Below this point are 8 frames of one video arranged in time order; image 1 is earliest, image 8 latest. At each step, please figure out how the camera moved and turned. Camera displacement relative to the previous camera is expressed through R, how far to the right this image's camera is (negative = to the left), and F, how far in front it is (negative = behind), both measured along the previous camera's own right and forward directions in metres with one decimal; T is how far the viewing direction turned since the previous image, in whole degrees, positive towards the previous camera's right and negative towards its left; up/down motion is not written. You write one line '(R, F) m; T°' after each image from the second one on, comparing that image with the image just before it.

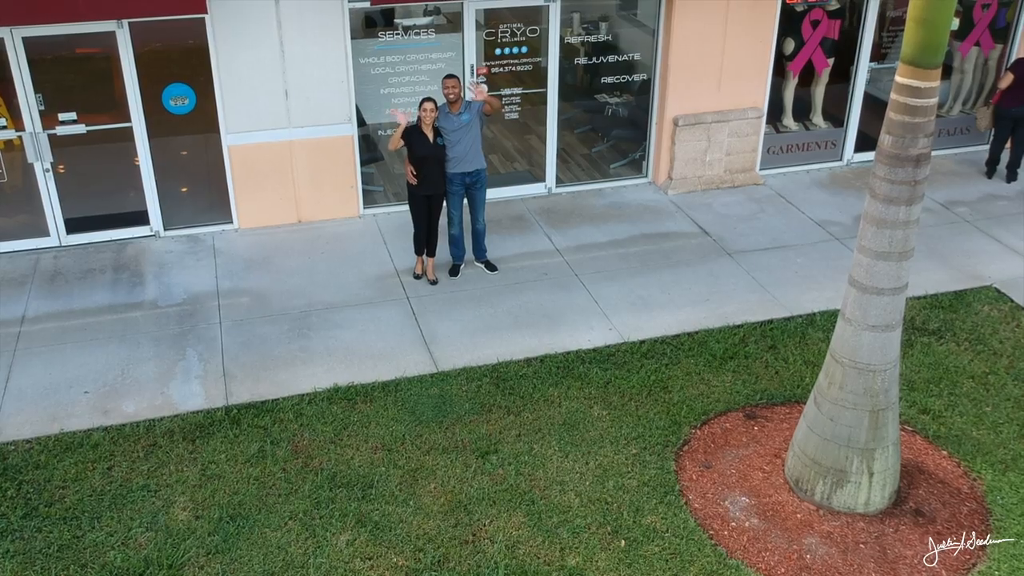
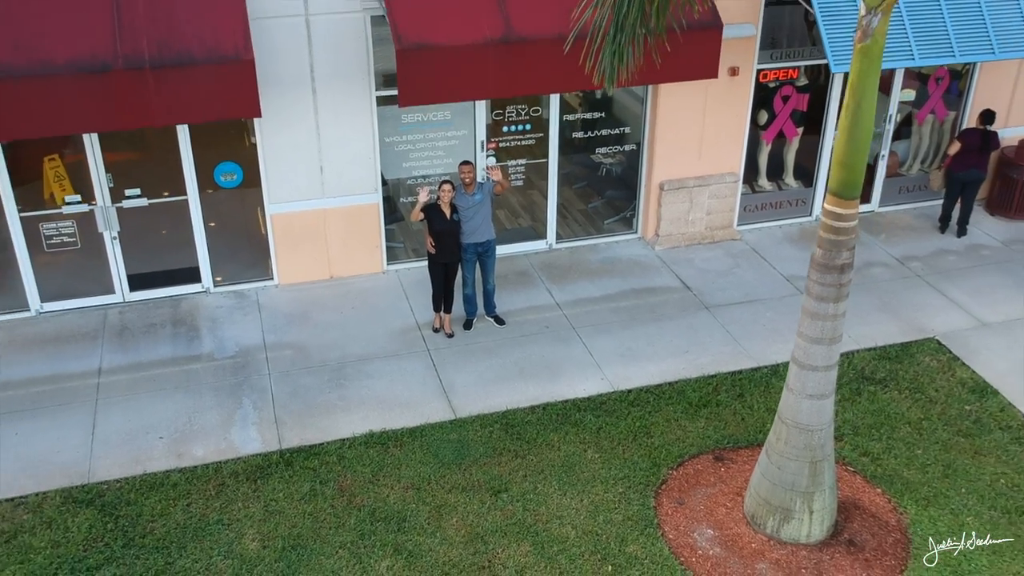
(-0.1, -1.2) m; 0°
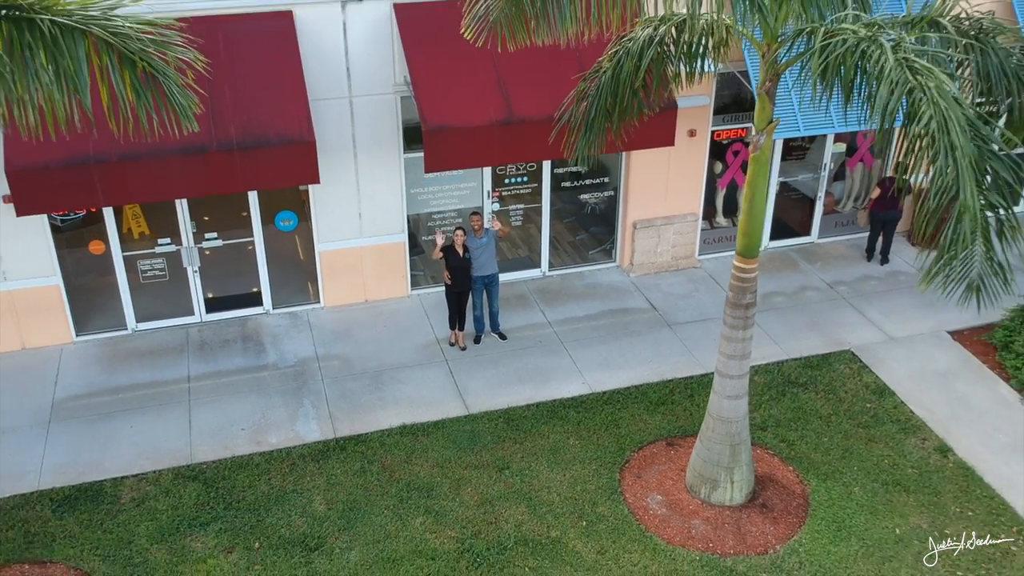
(0.0, -2.2) m; 0°
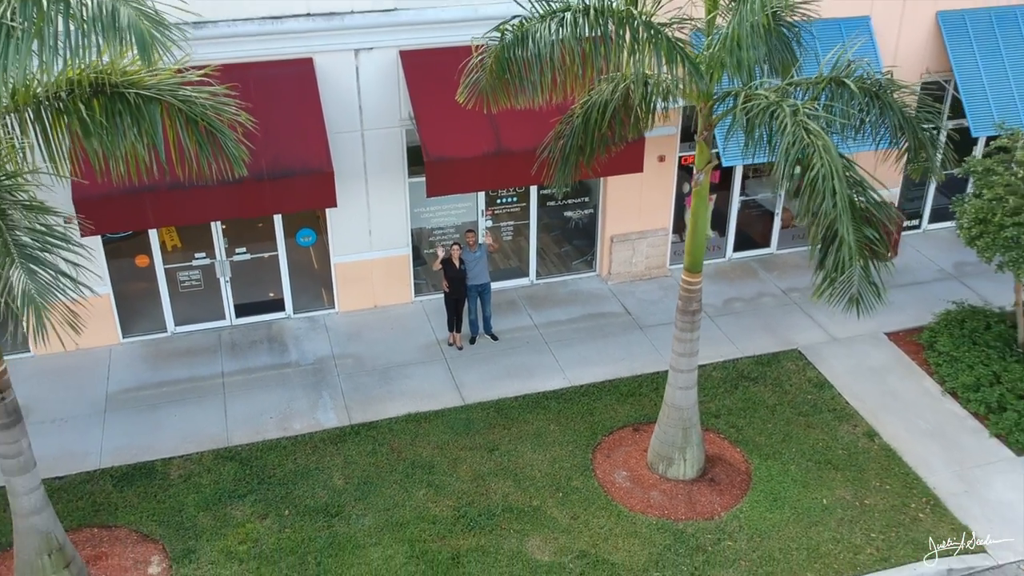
(+0.2, -1.6) m; 0°
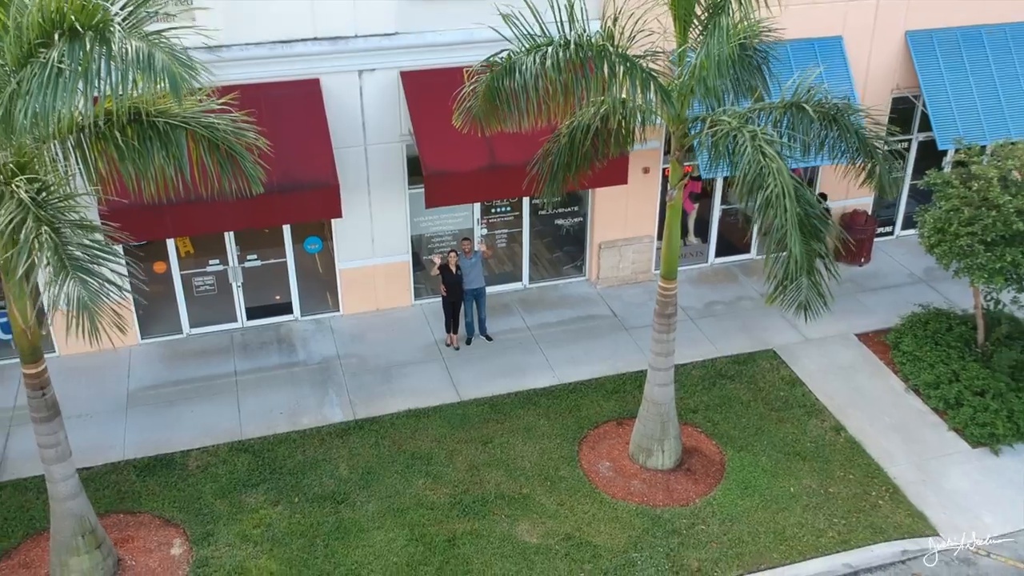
(+0.1, -0.9) m; 0°
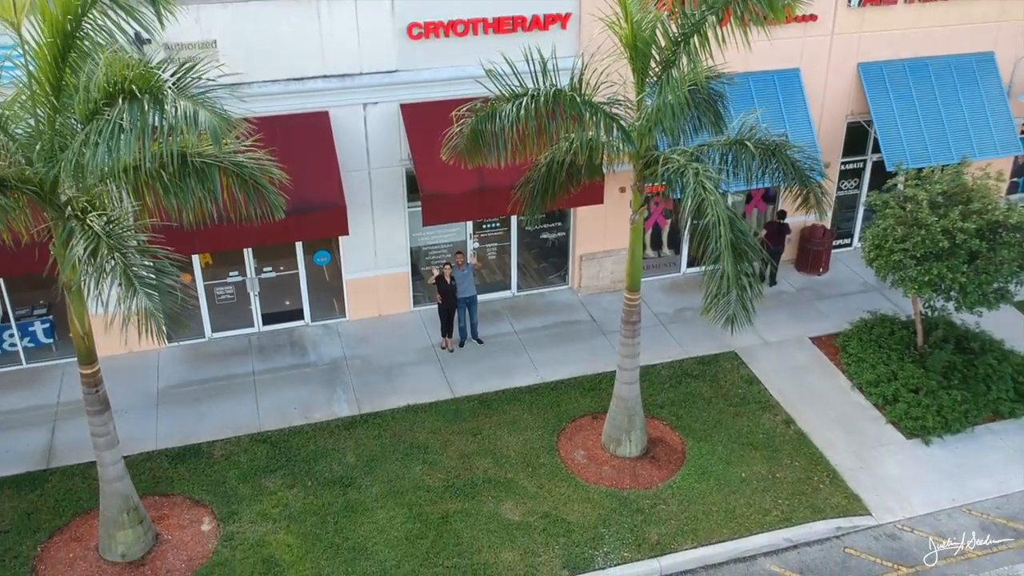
(+0.2, -1.5) m; 0°
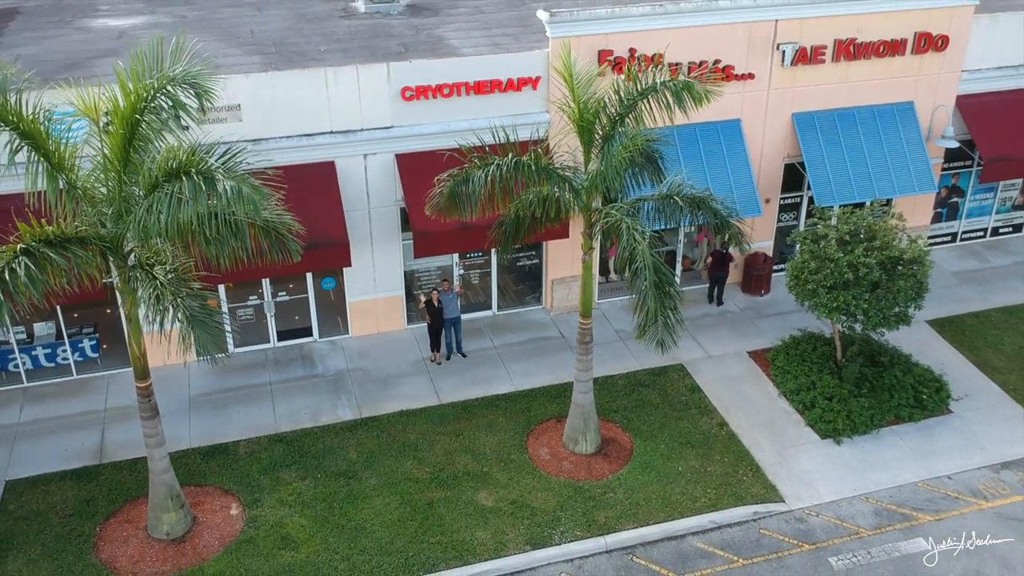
(+0.4, -2.5) m; 0°
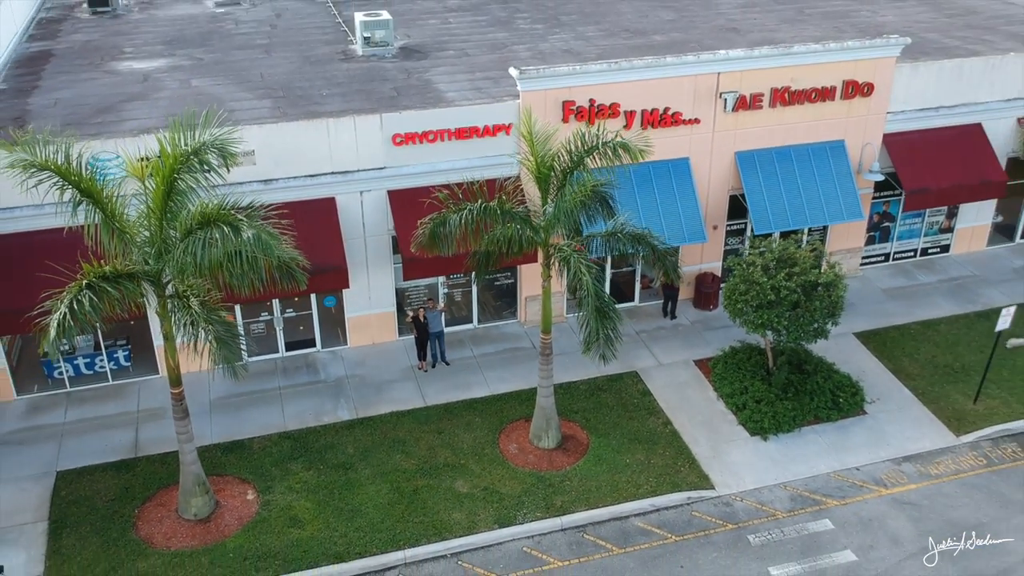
(+0.6, -2.7) m; 0°
